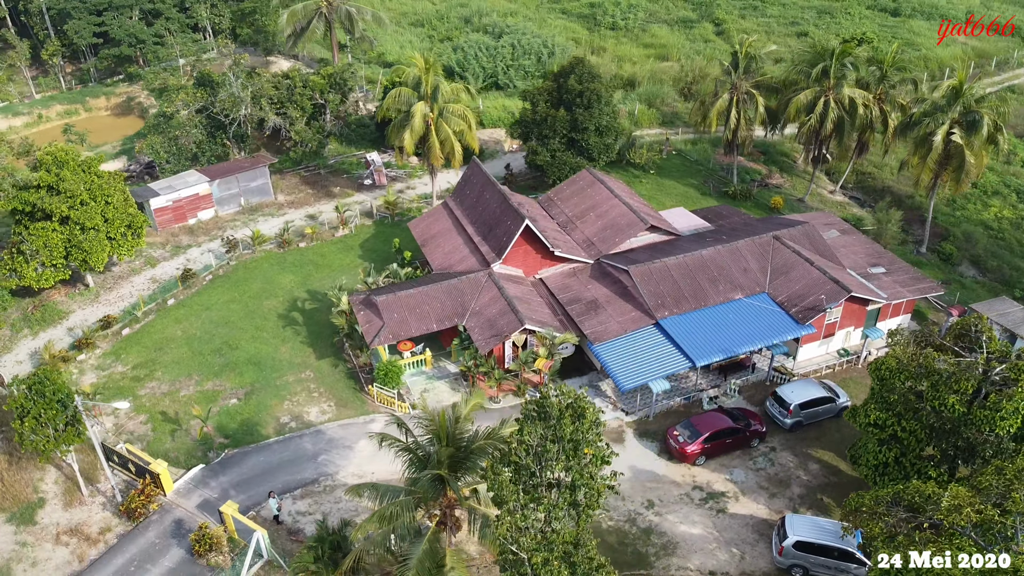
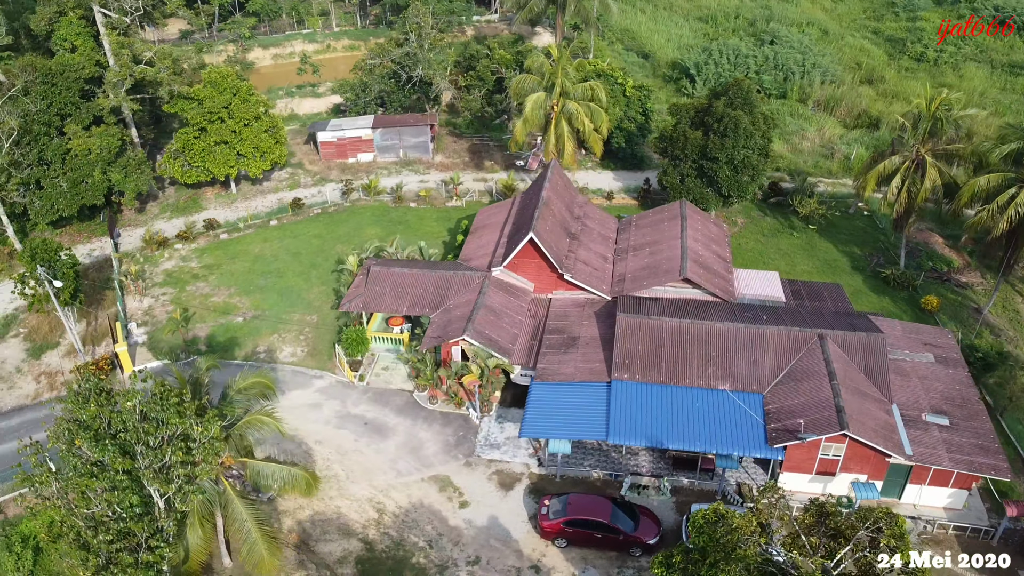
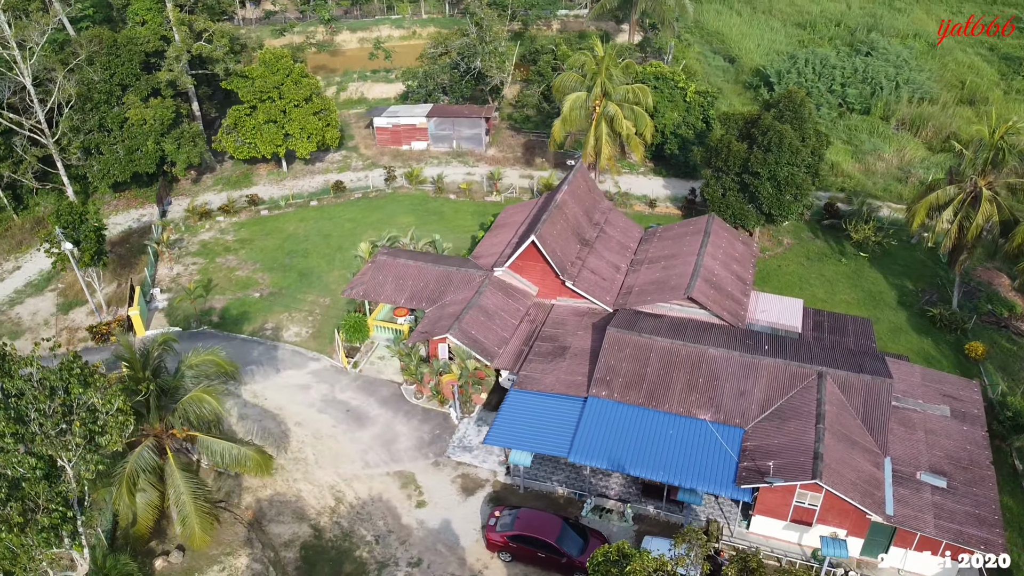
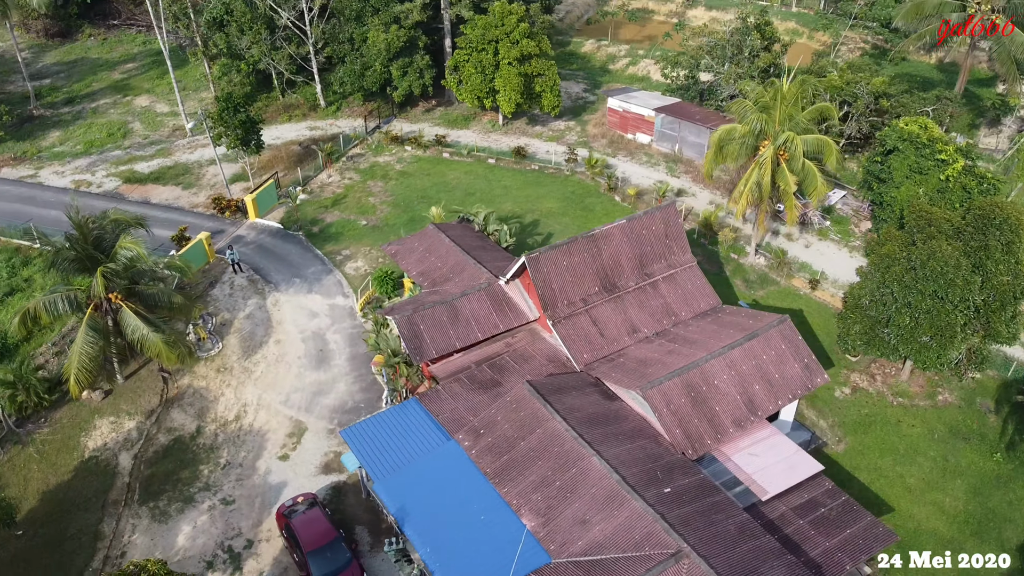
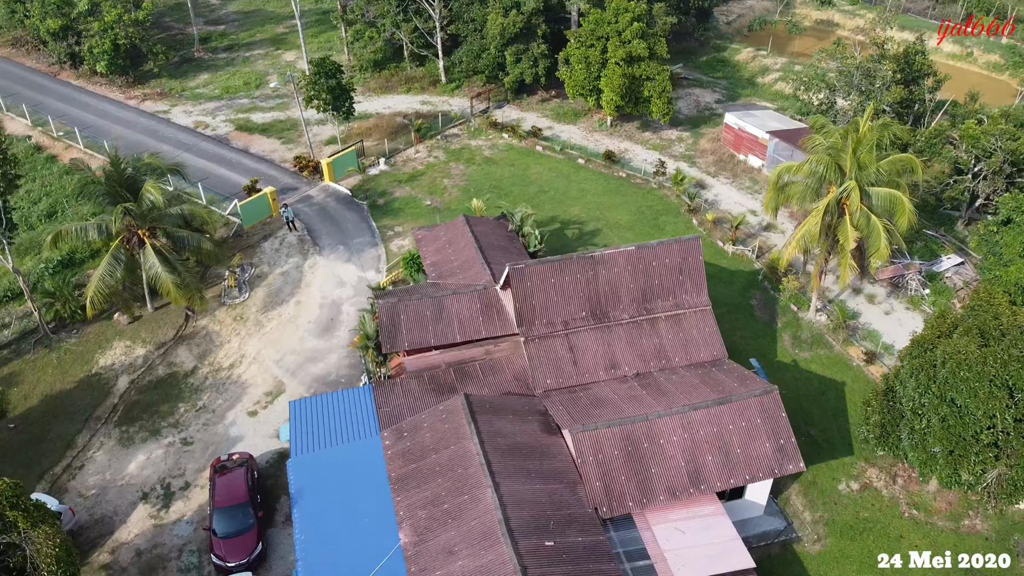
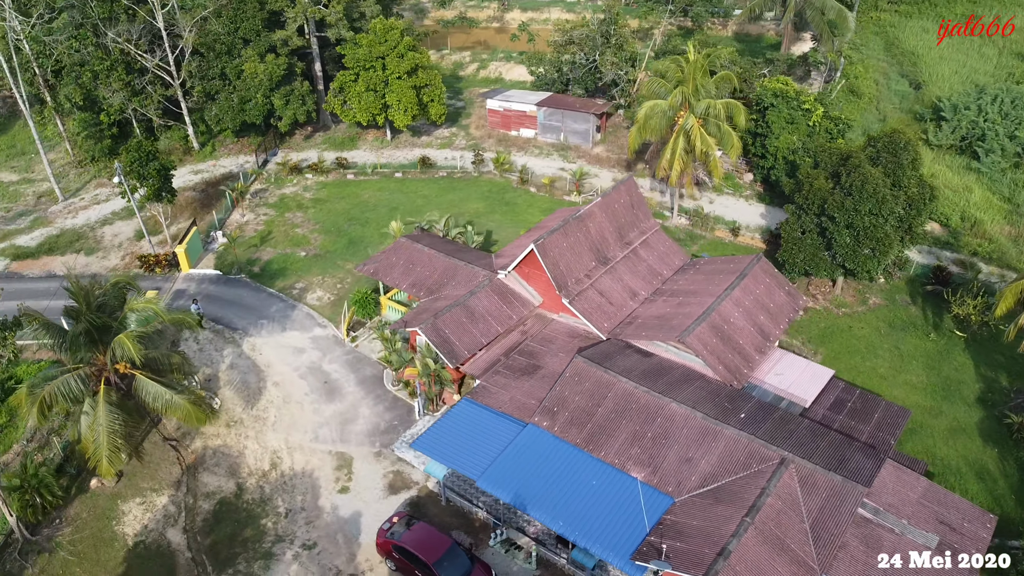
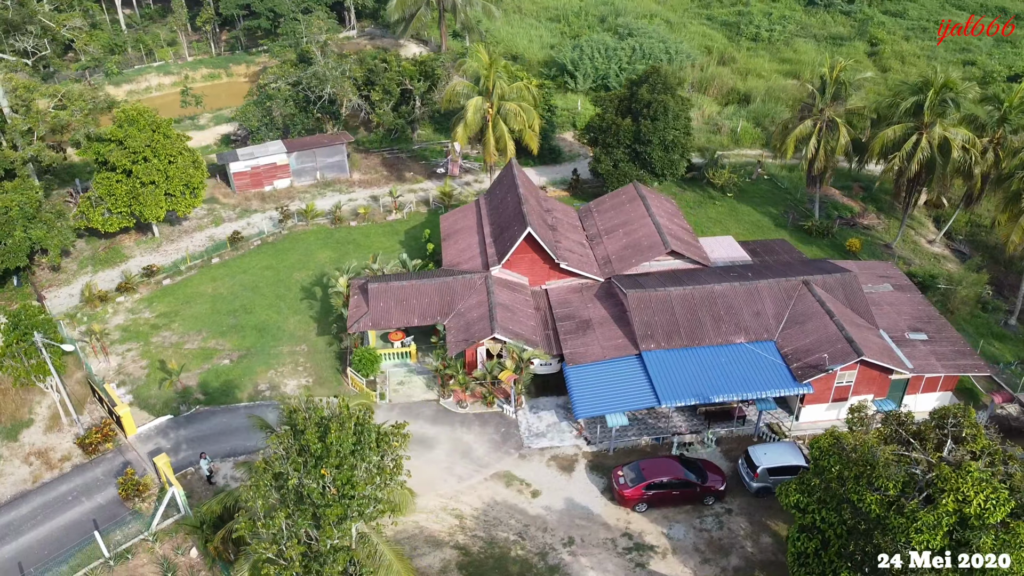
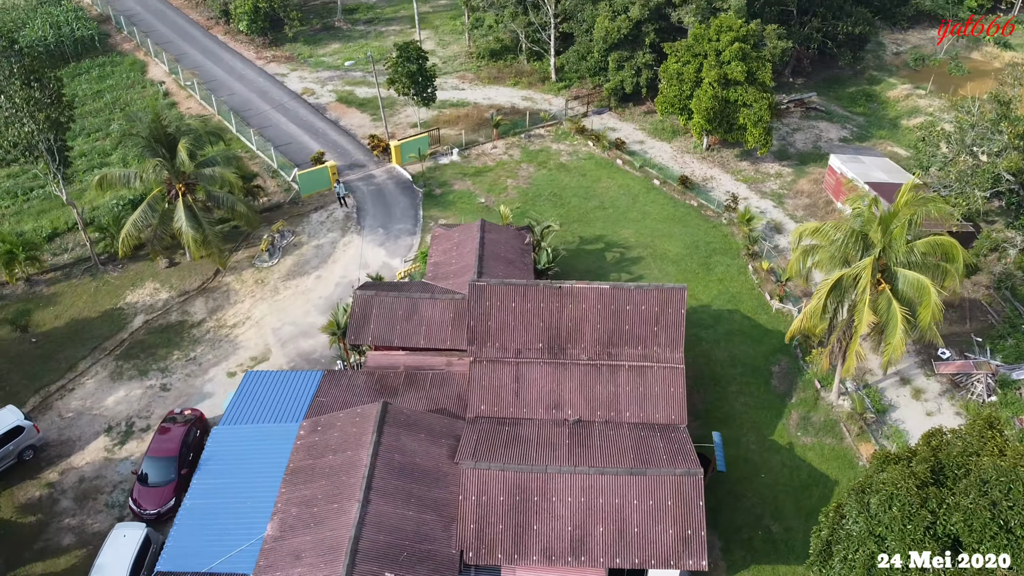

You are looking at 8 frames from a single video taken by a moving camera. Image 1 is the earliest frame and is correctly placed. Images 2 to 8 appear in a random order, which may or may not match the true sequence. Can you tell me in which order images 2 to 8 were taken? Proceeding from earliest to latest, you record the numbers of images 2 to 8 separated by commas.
7, 2, 3, 6, 4, 5, 8
